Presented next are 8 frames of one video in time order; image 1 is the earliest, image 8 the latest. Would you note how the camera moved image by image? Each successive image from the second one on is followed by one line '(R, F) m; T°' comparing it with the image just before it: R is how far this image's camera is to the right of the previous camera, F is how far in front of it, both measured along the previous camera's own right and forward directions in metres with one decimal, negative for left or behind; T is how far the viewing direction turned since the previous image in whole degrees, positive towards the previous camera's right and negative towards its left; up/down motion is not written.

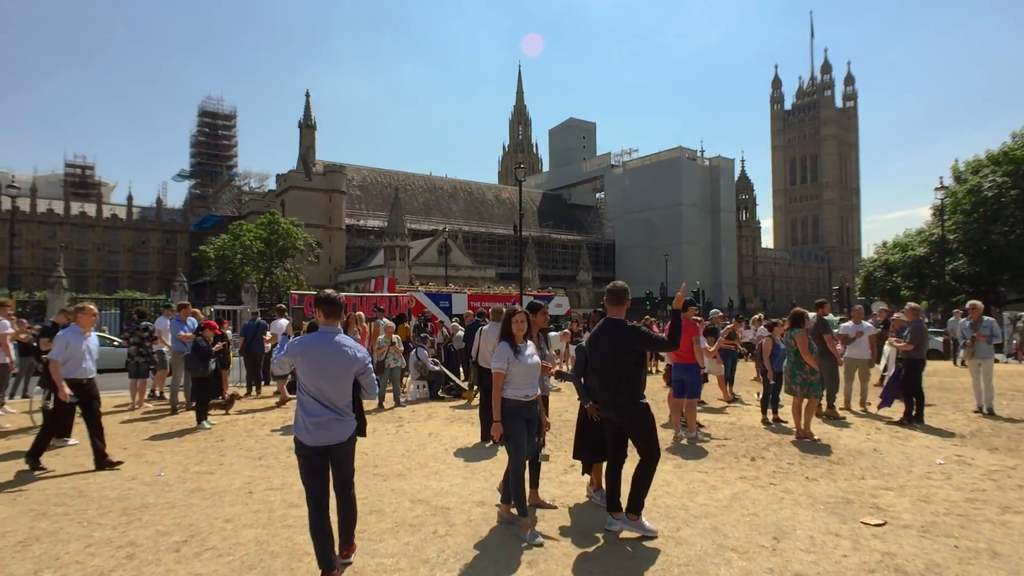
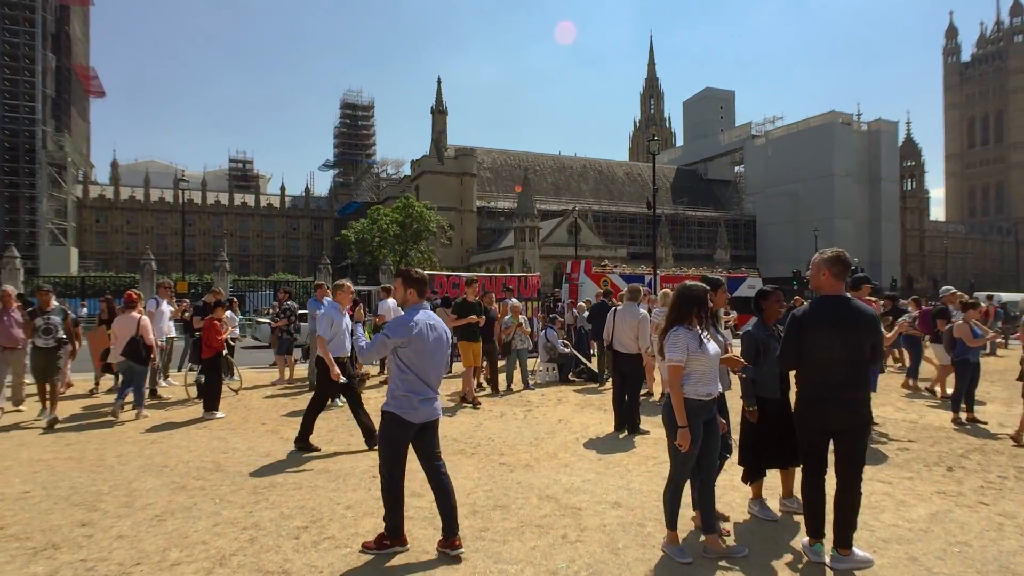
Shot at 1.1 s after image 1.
(-0.1, +0.7) m; -12°
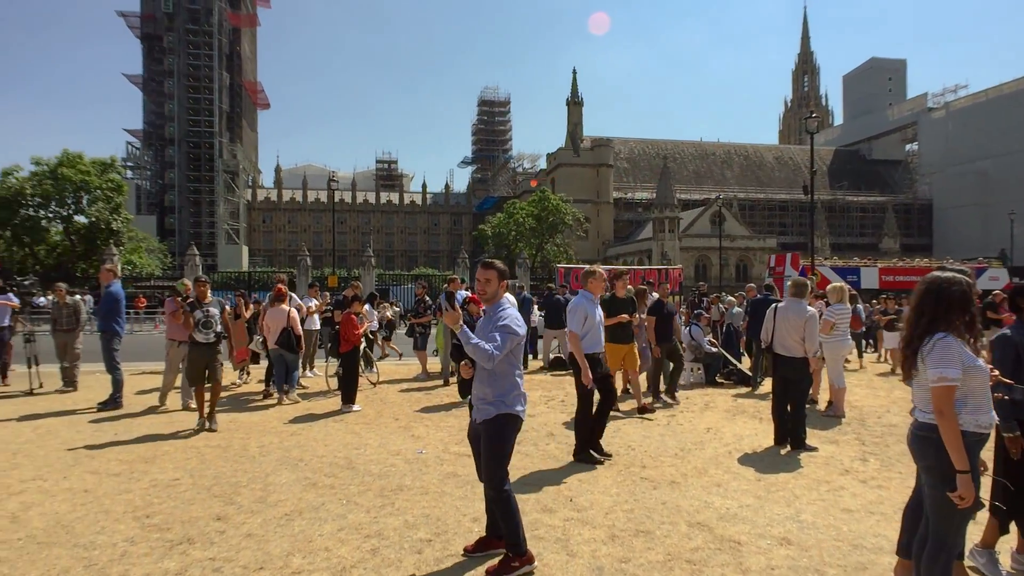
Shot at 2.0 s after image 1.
(-0.1, +0.7) m; -12°
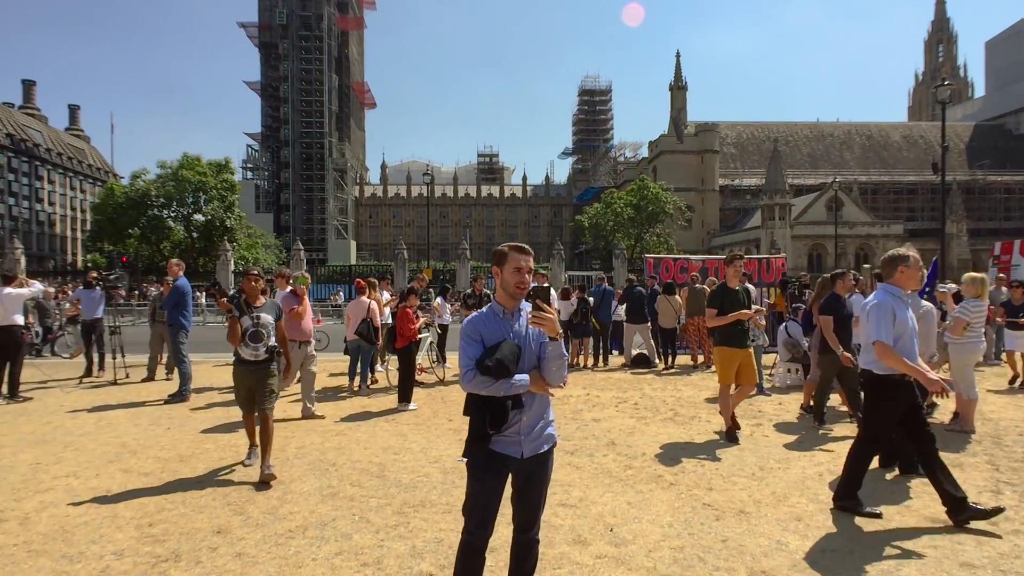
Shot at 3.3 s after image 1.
(+0.6, +0.9) m; -9°
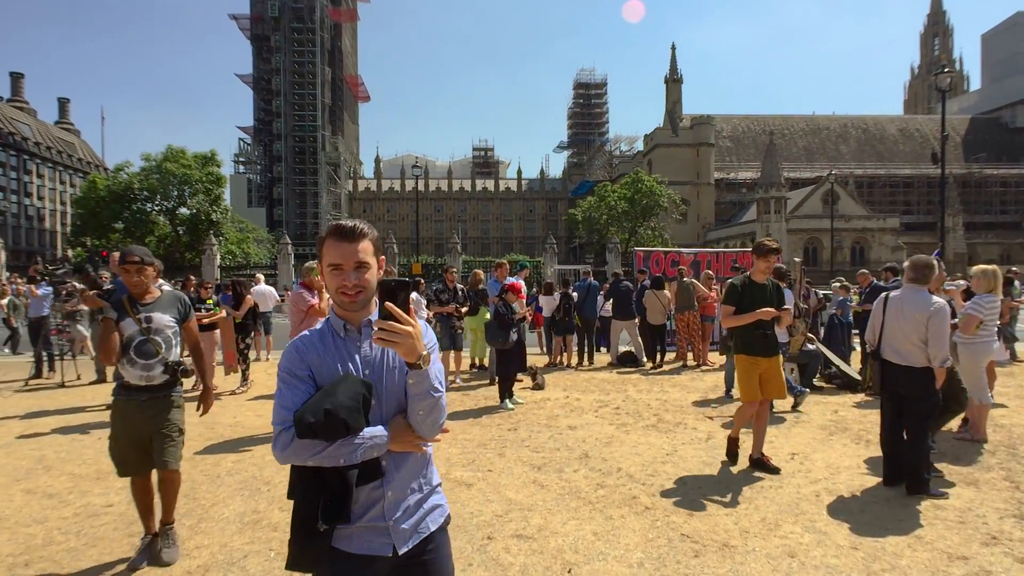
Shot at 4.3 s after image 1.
(+0.4, +0.8) m; 0°
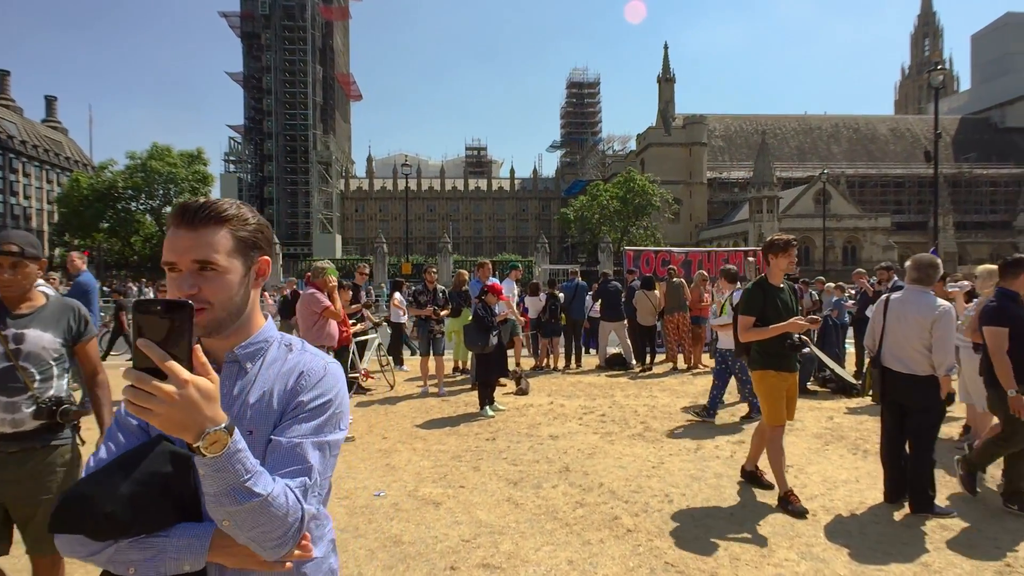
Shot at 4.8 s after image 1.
(+0.2, +0.5) m; +1°
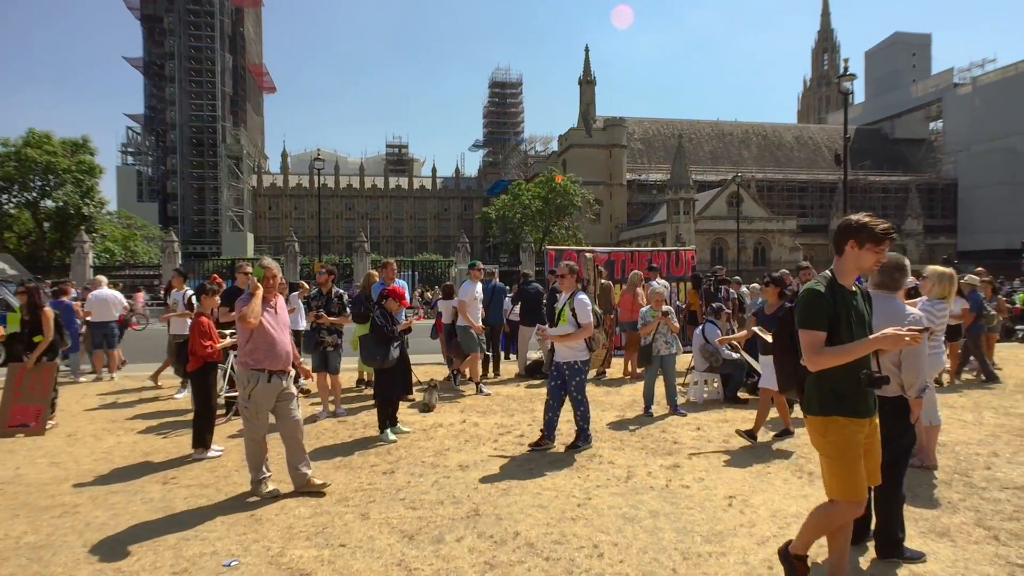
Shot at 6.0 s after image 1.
(+0.2, +1.1) m; +7°
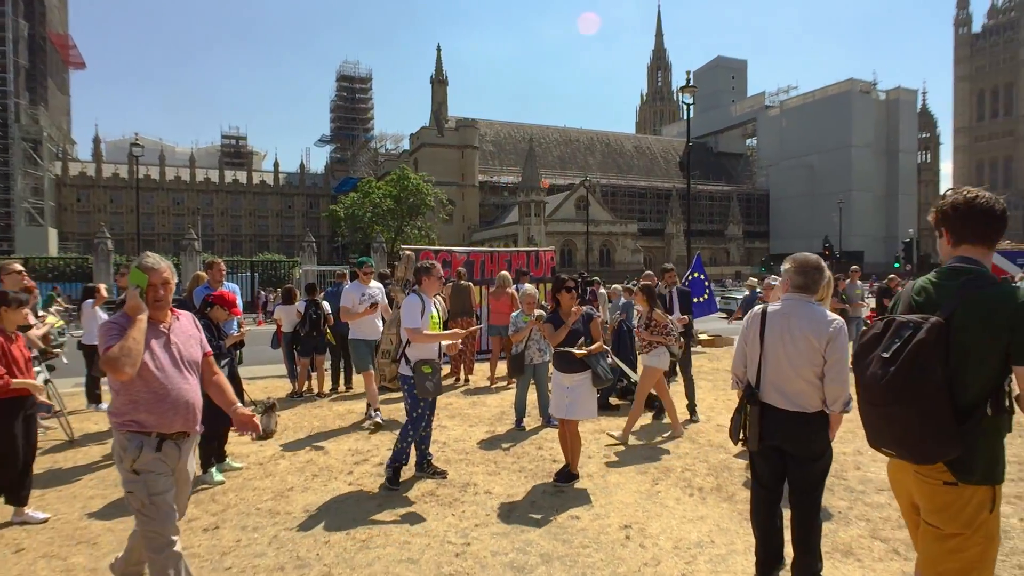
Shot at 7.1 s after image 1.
(-0.1, +1.0) m; +13°
